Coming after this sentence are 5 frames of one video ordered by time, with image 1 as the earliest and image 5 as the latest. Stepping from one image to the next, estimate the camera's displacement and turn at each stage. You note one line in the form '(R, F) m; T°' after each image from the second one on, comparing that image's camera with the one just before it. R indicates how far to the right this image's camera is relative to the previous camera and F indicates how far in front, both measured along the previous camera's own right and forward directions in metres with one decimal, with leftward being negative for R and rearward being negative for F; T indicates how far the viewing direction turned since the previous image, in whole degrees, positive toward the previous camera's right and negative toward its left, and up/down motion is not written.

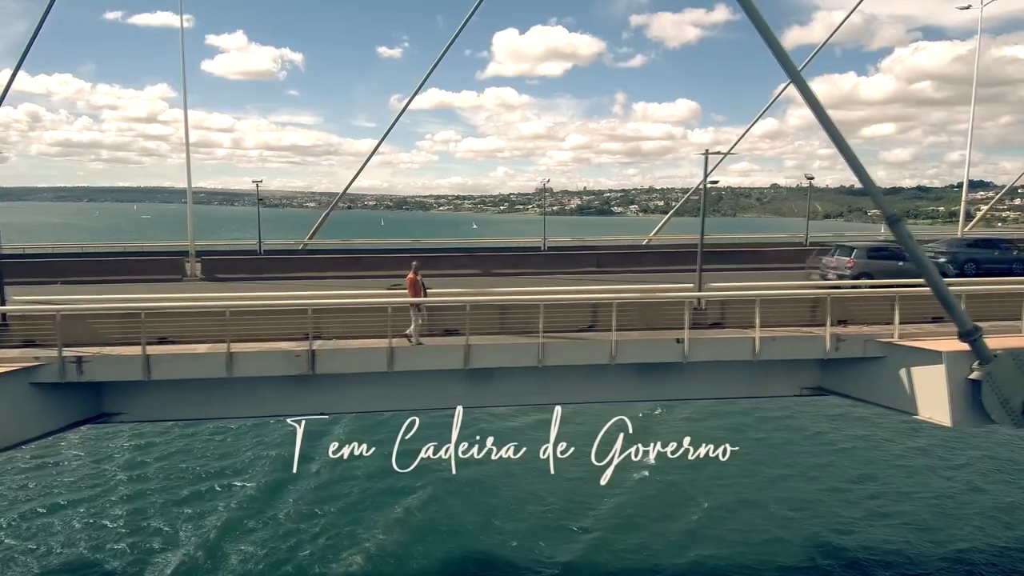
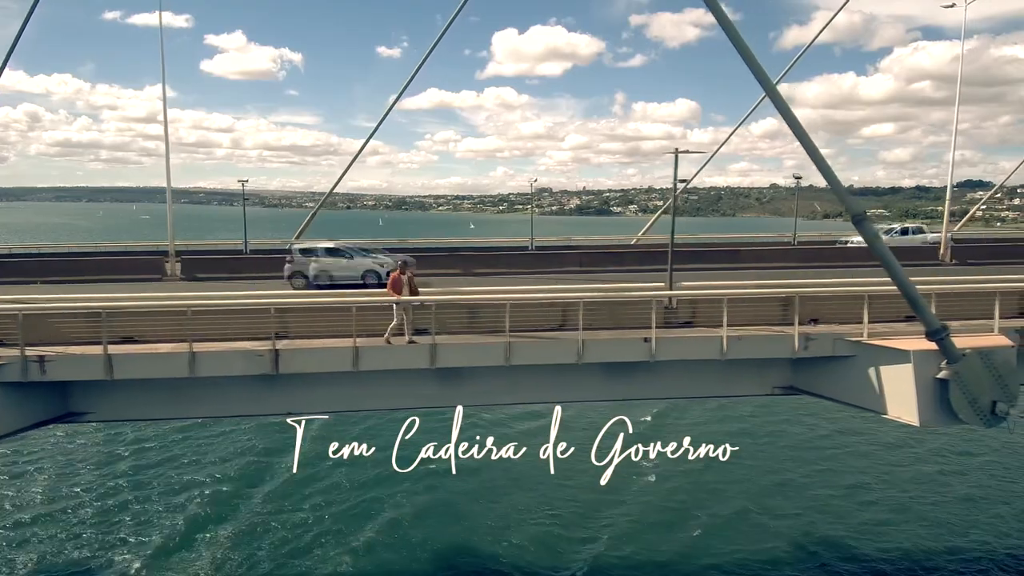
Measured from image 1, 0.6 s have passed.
(+0.4, +0.1) m; 0°
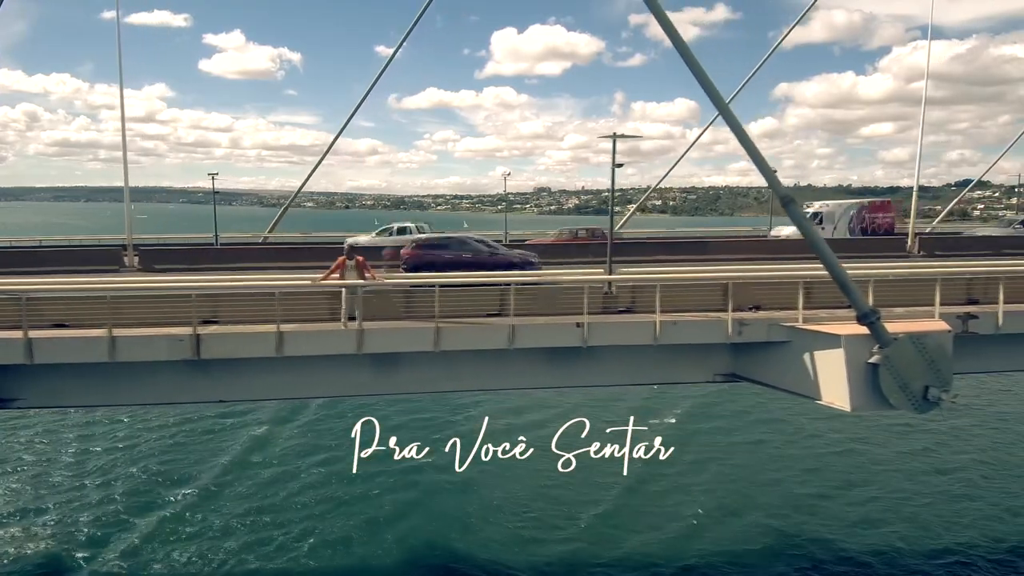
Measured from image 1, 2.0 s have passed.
(+0.8, +0.1) m; 0°
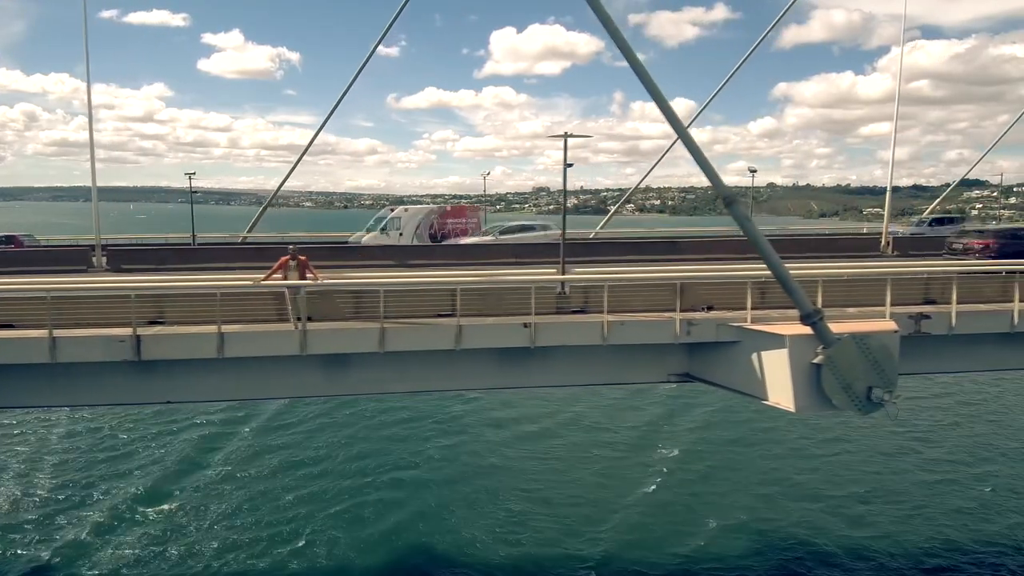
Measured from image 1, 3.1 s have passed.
(+0.6, 0.0) m; 0°
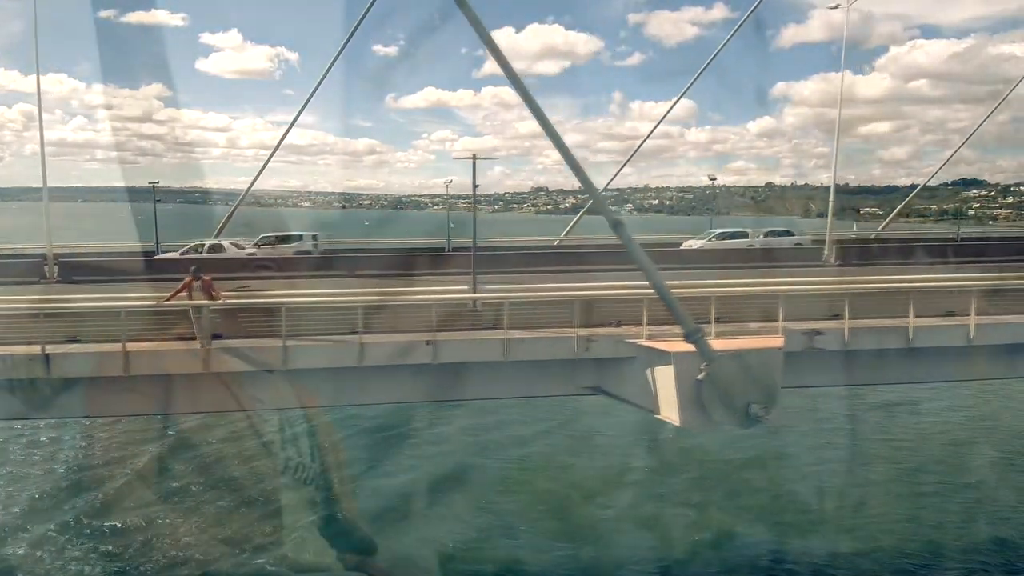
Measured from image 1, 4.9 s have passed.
(+1.2, -0.3) m; 0°
